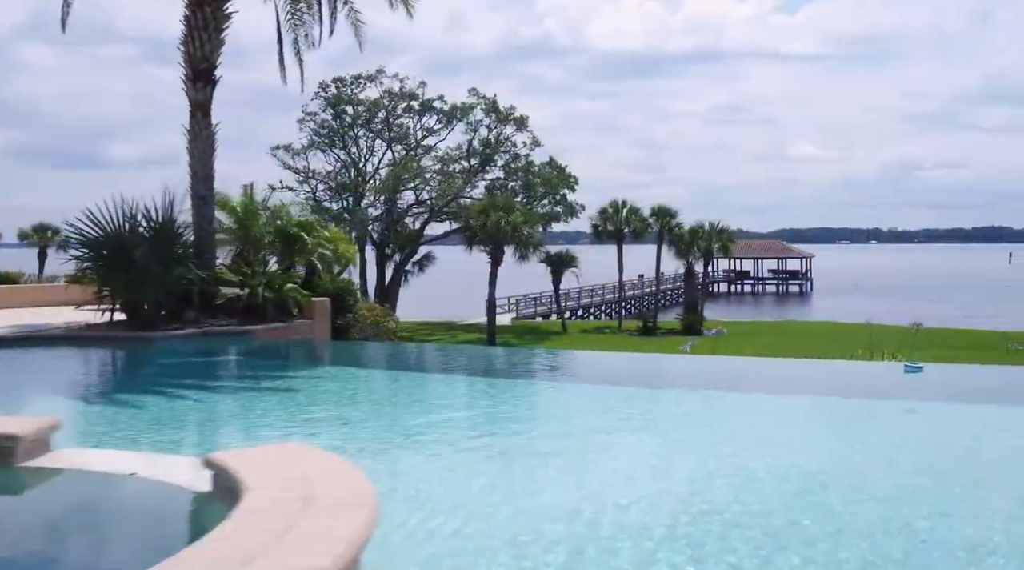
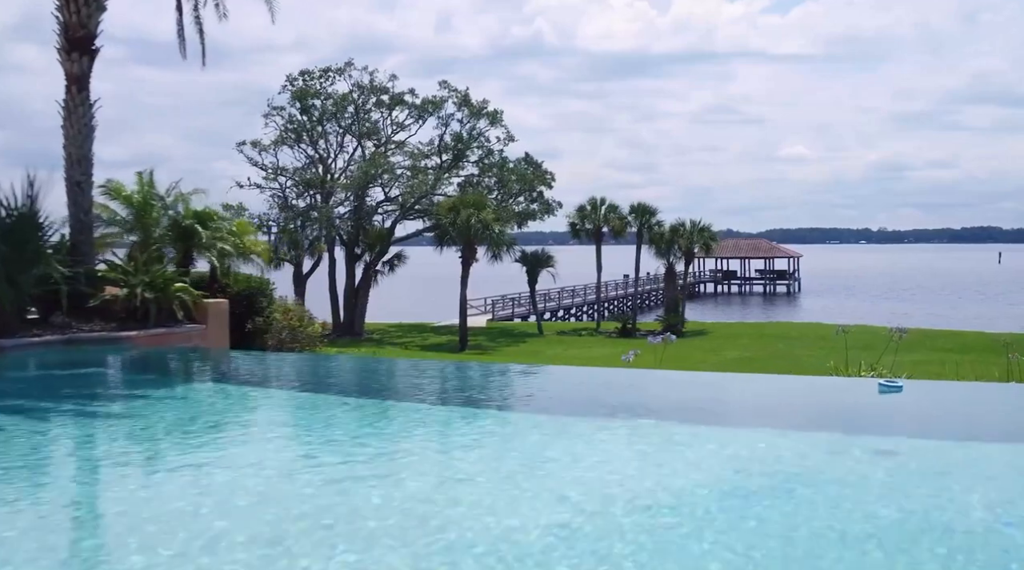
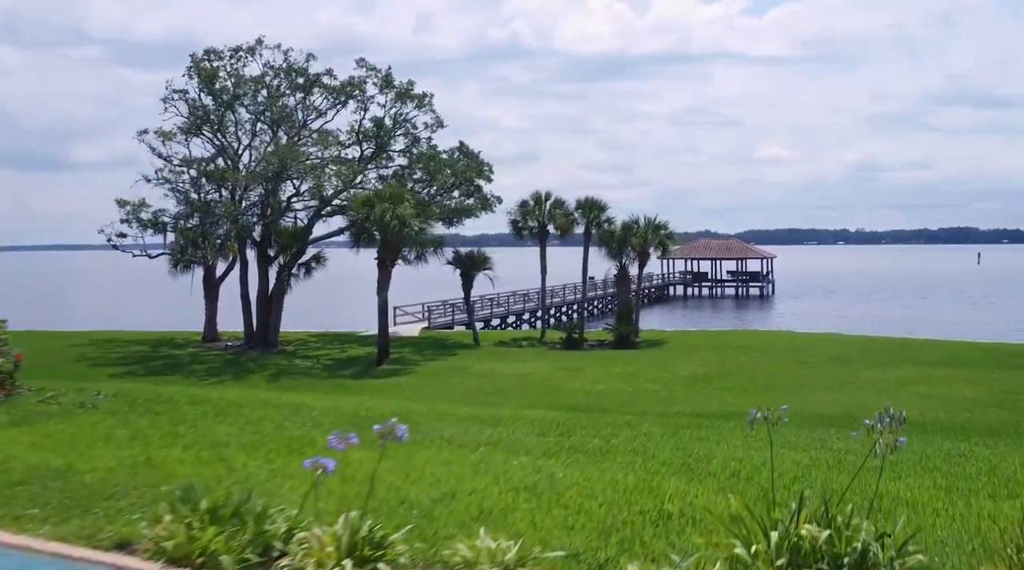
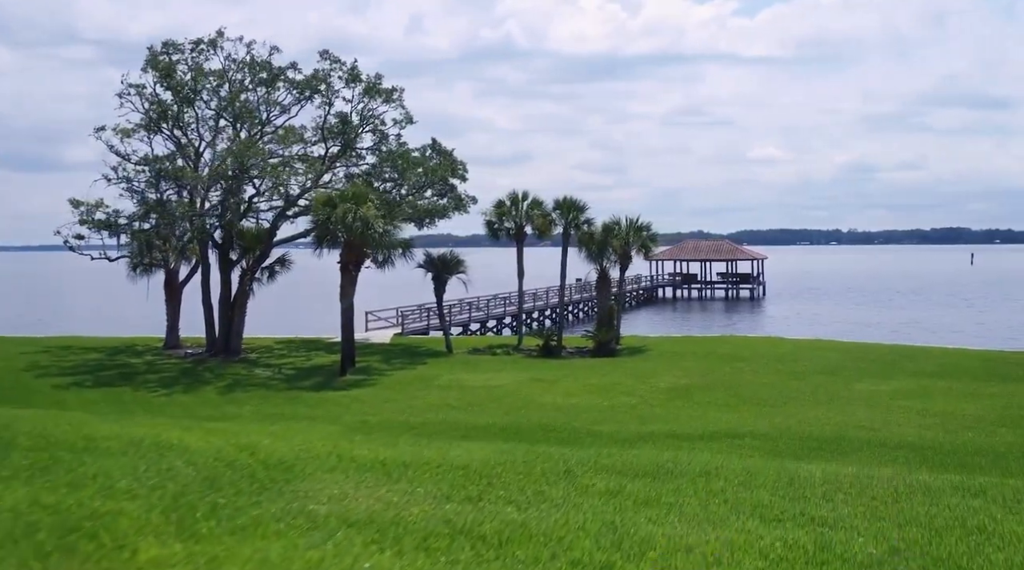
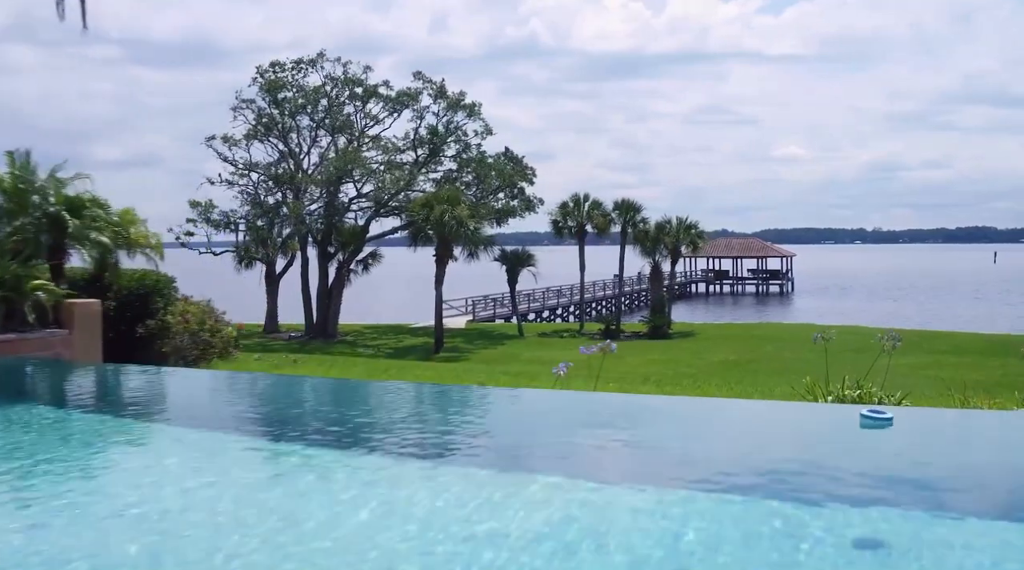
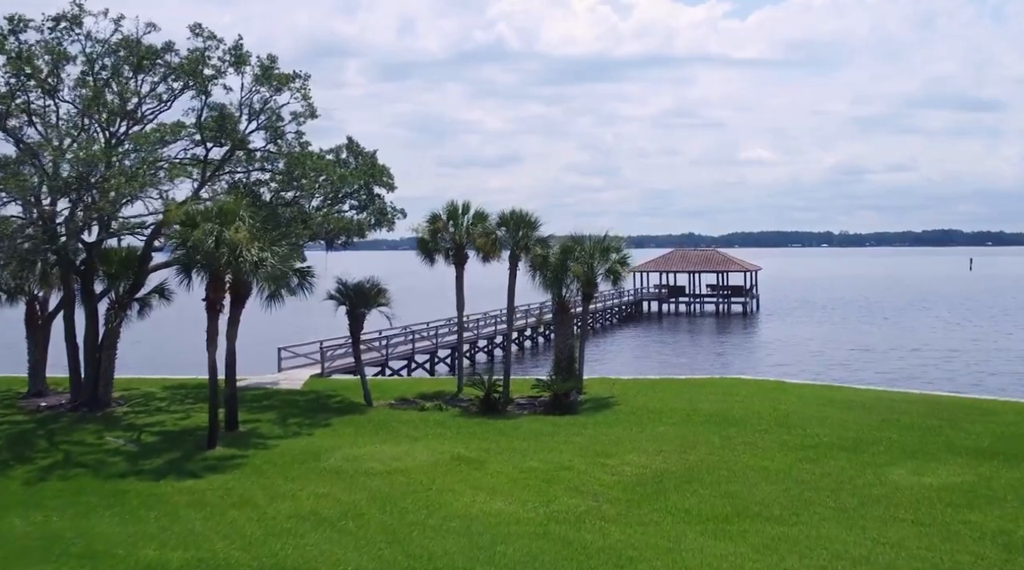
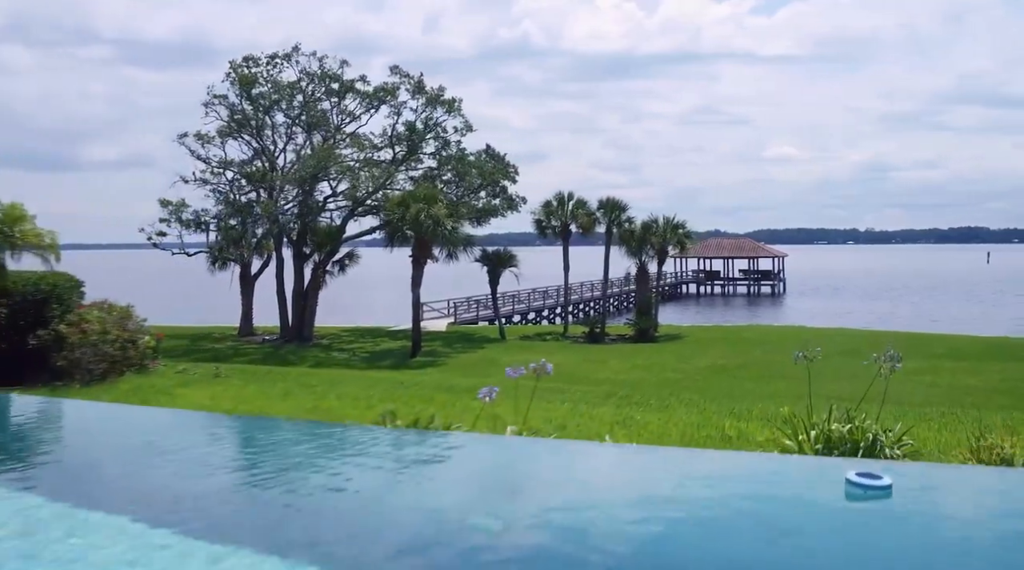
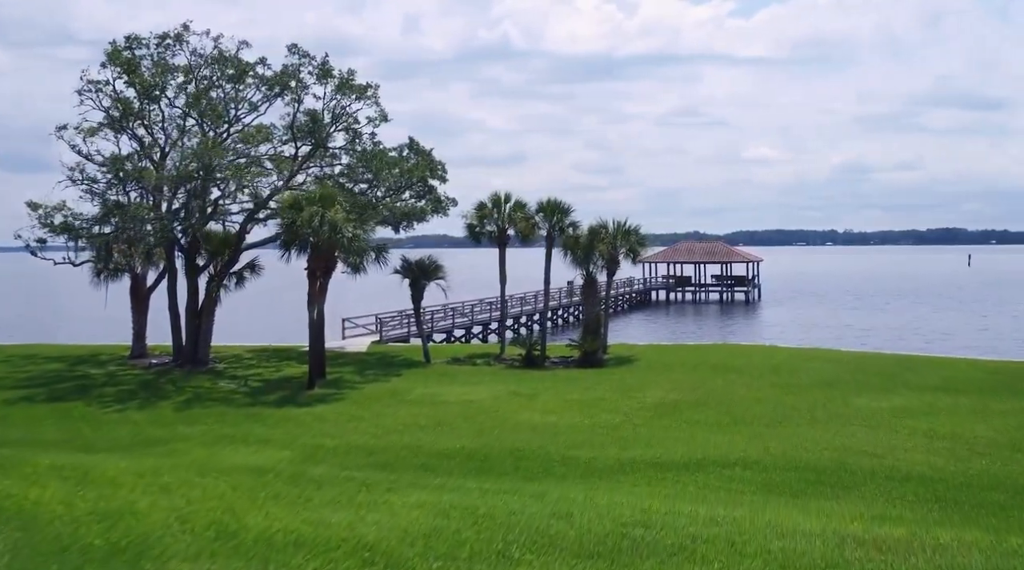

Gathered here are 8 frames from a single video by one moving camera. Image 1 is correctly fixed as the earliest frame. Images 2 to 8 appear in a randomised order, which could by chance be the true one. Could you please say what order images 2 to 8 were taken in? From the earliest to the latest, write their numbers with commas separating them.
2, 5, 7, 3, 4, 8, 6
